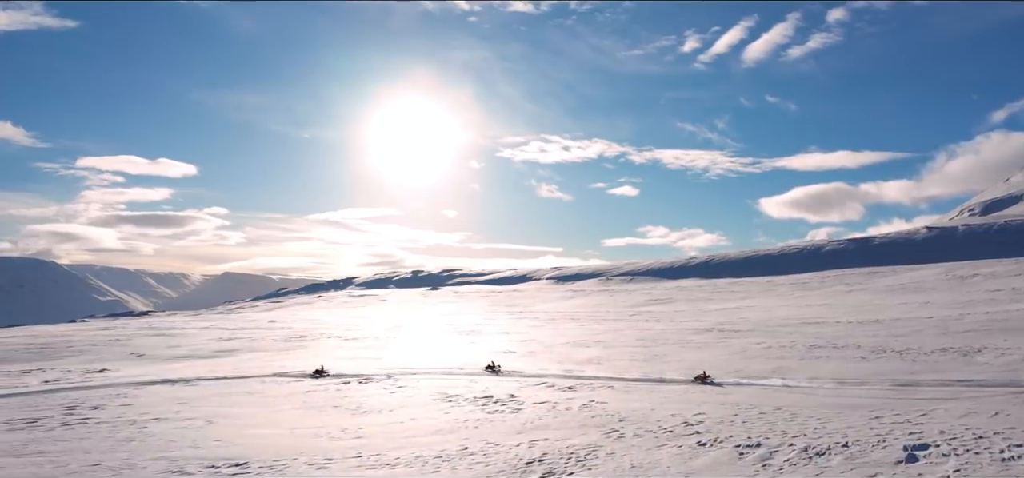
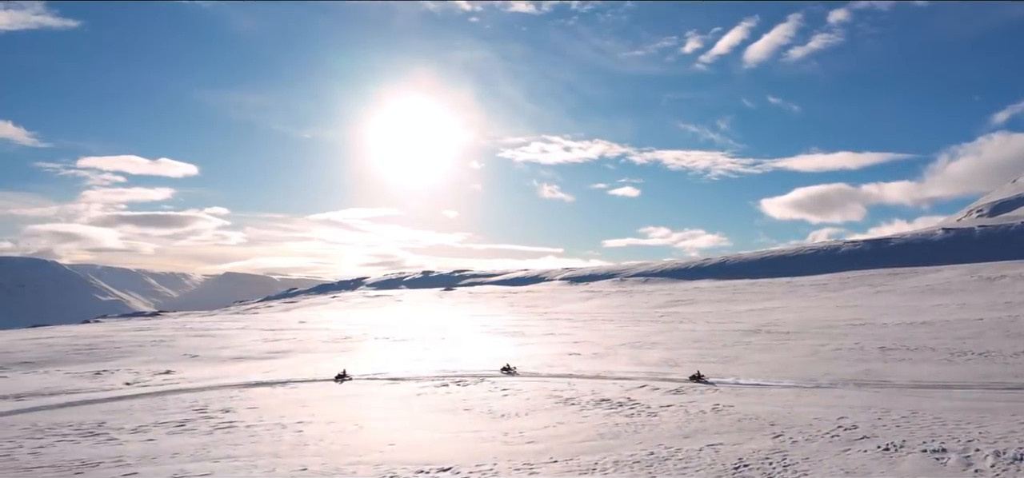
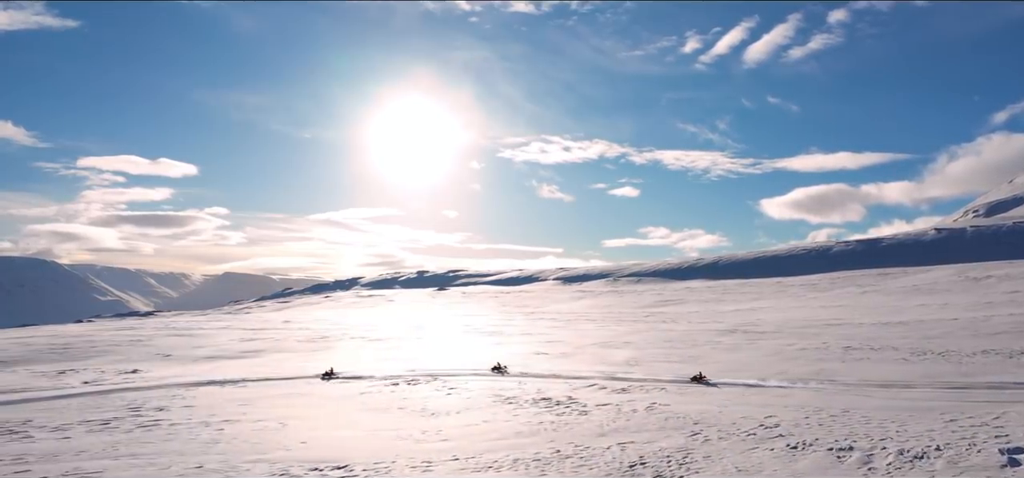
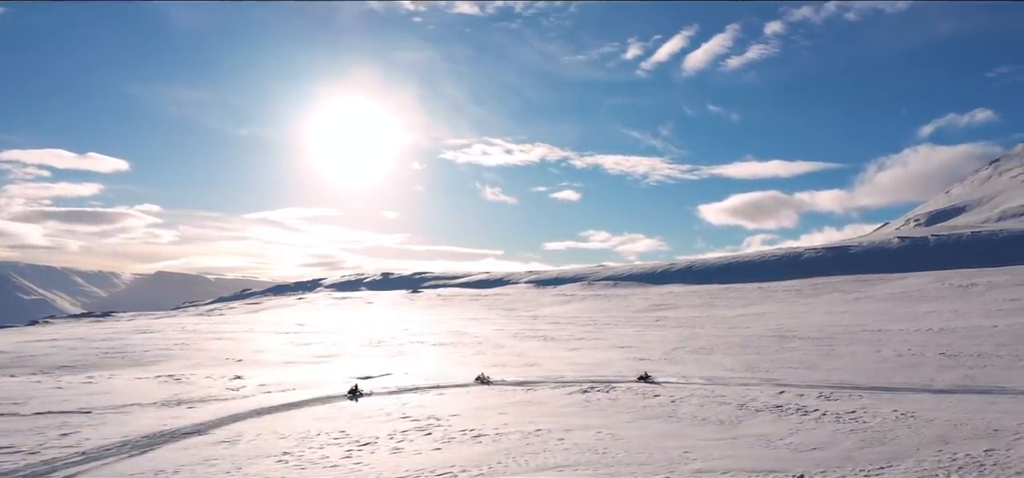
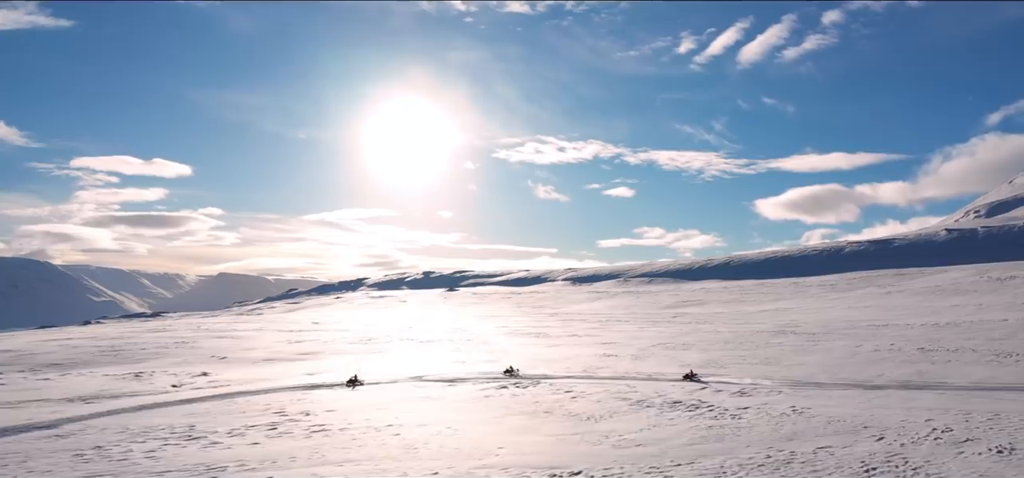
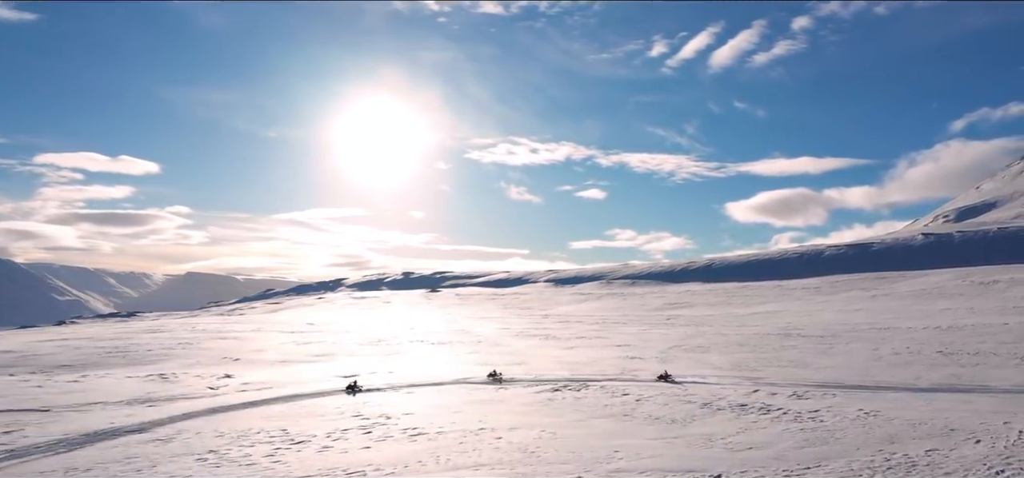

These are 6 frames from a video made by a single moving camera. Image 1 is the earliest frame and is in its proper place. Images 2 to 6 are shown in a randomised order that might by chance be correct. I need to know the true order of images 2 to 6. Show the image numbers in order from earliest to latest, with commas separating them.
3, 2, 5, 6, 4
